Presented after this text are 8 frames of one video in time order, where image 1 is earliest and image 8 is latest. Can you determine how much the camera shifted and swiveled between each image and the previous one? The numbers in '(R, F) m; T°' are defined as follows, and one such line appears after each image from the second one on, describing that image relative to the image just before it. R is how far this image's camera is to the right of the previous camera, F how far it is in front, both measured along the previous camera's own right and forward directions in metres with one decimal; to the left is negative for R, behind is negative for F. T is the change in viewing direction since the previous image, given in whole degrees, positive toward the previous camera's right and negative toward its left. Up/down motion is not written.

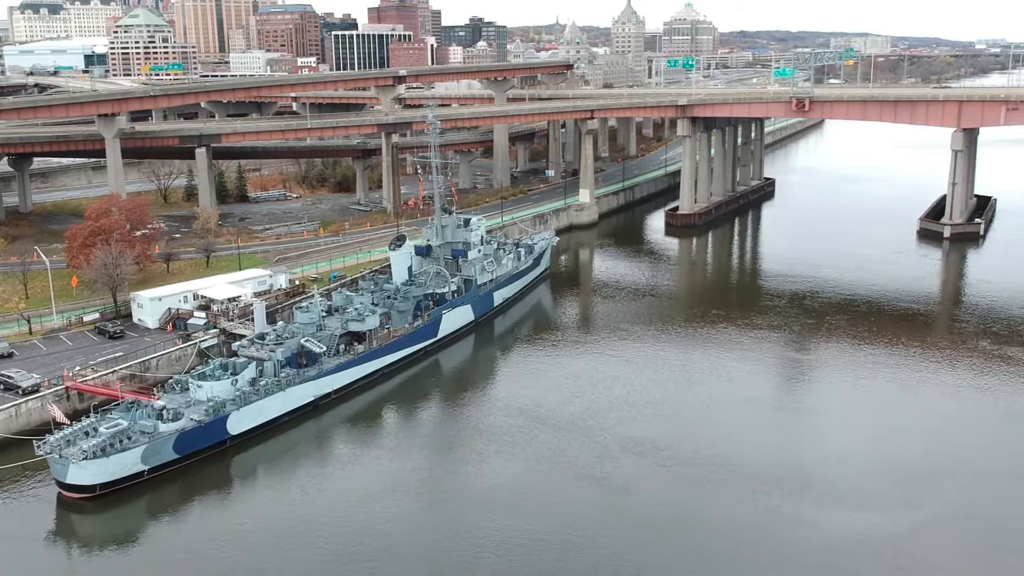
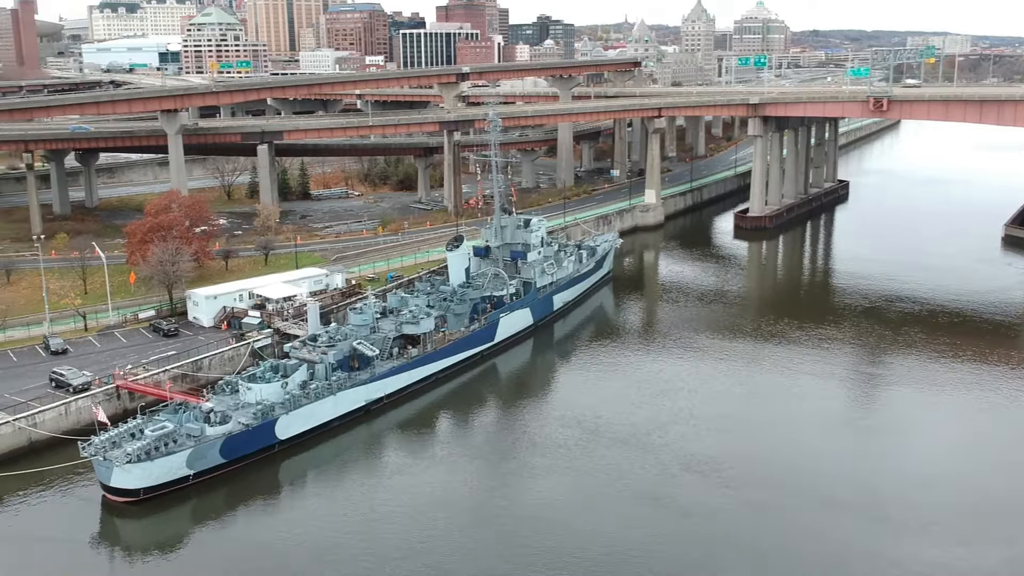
(+0.2, +1.5) m; -4°
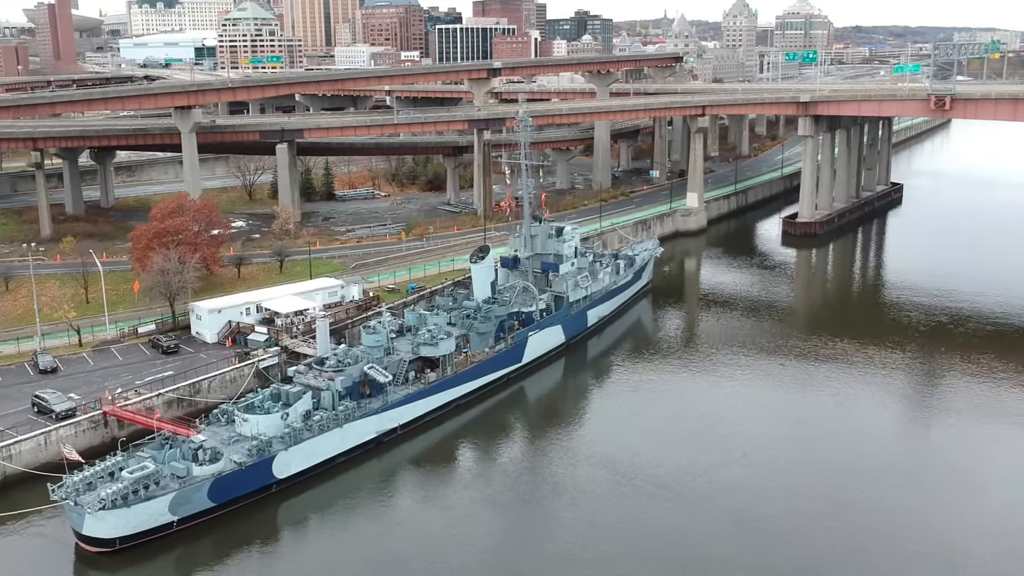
(+0.2, +3.9) m; -2°
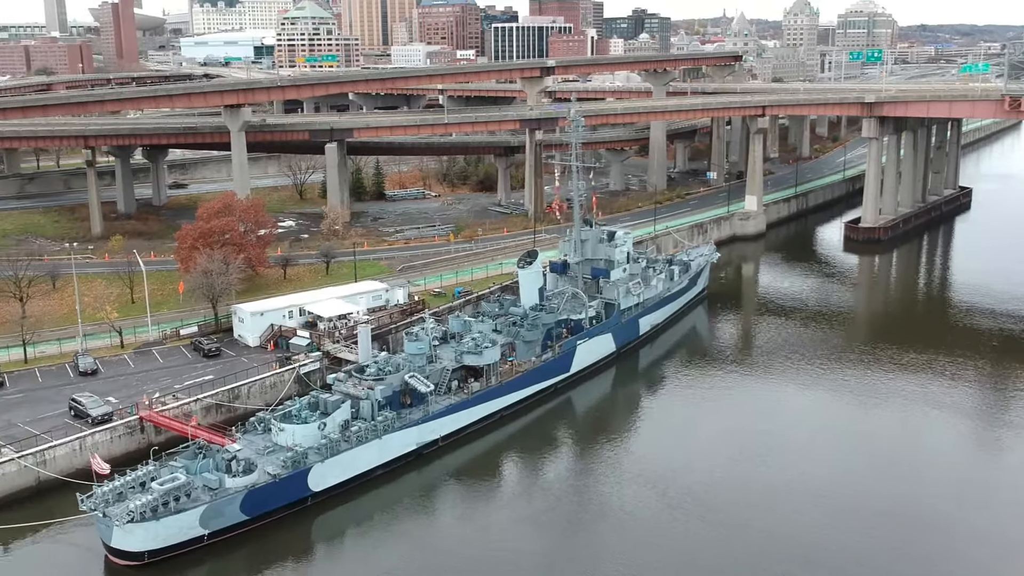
(+0.2, +1.4) m; -3°
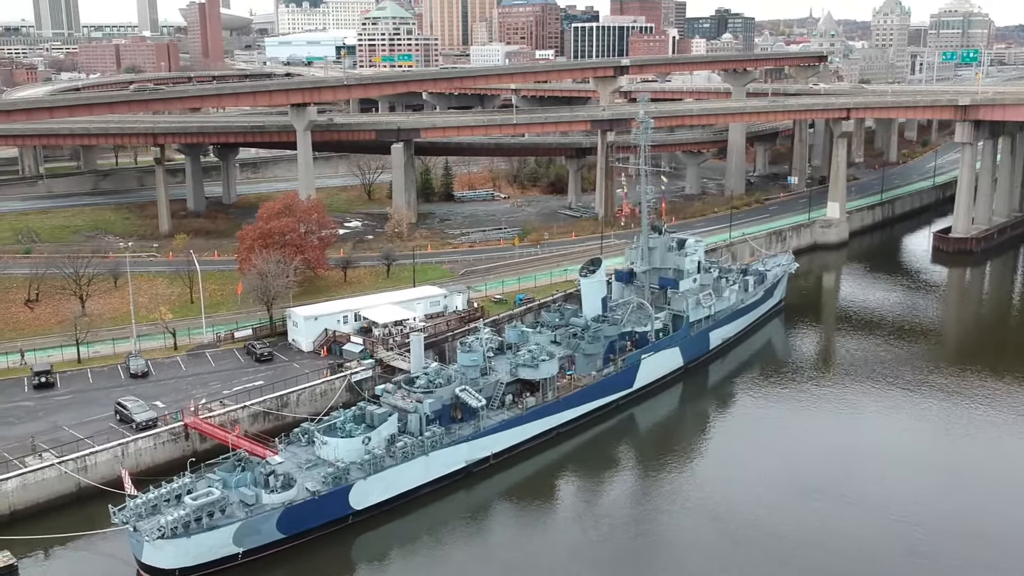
(+0.5, +1.7) m; -4°
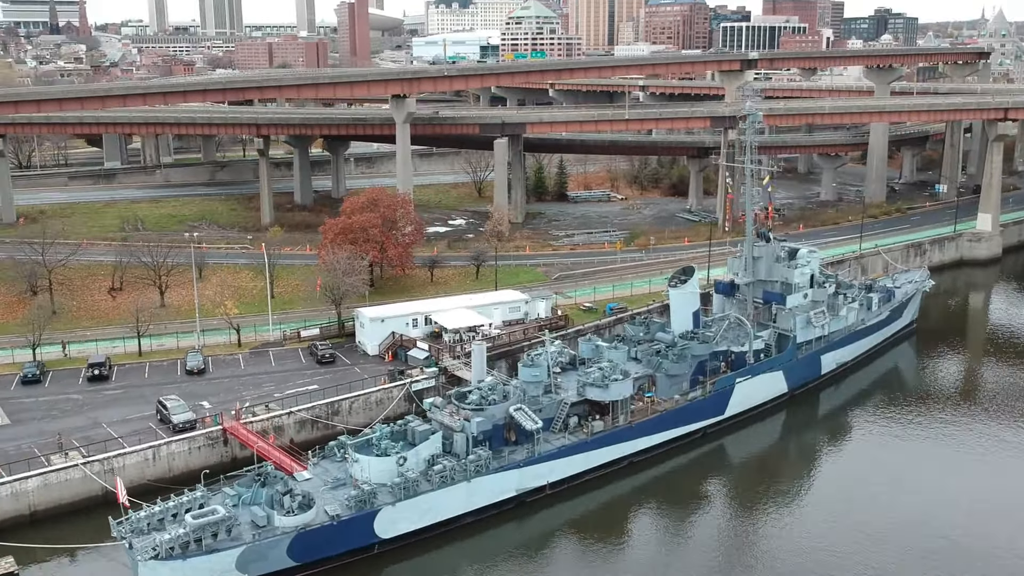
(+2.1, +3.5) m; -8°
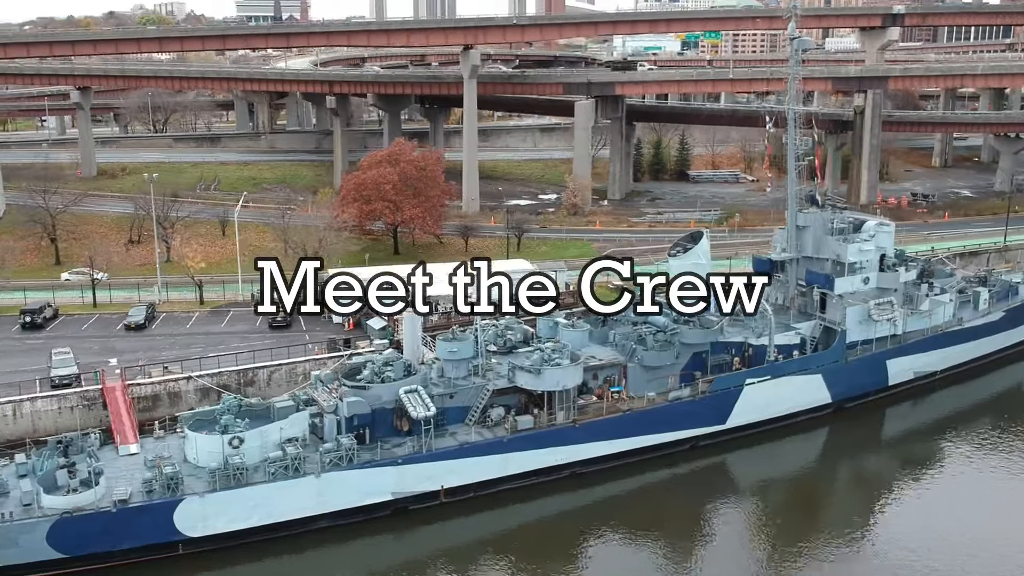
(+6.7, +6.8) m; -12°
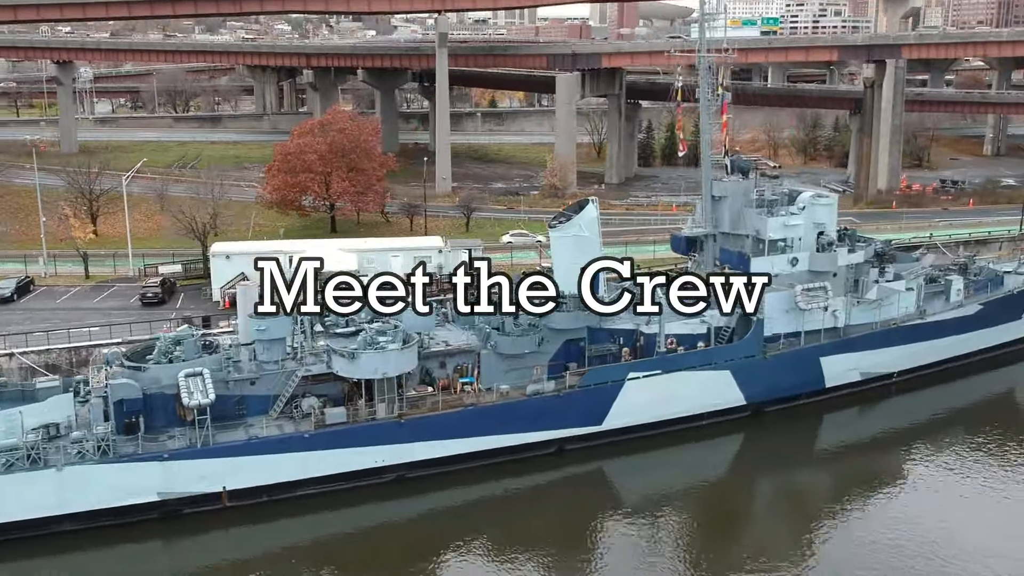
(+5.2, +3.8) m; -5°
